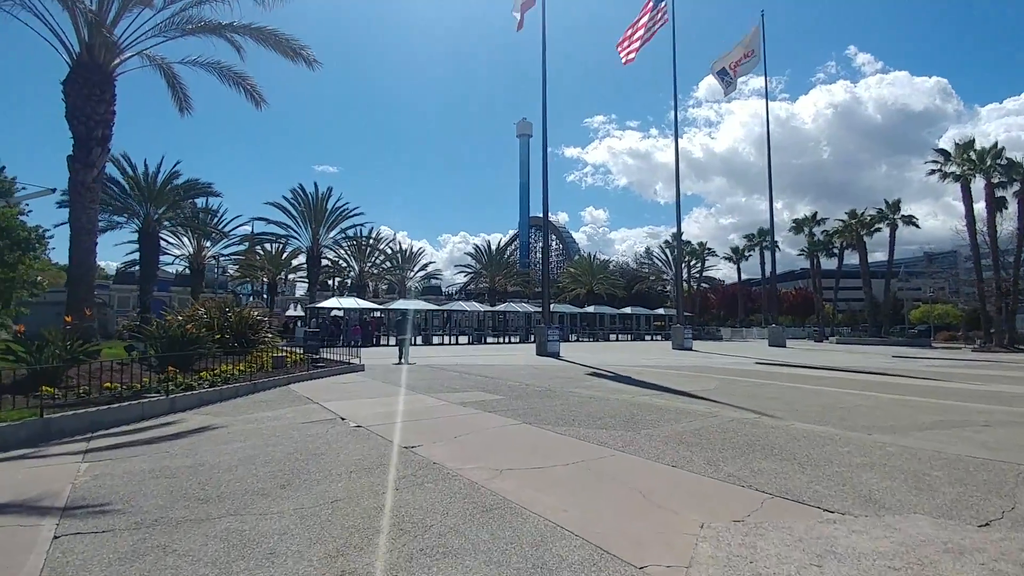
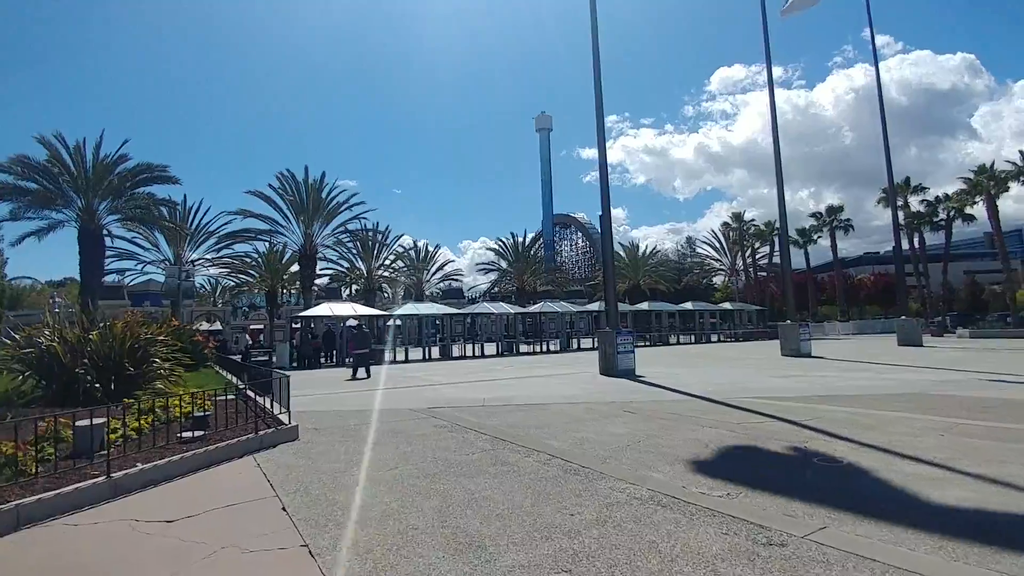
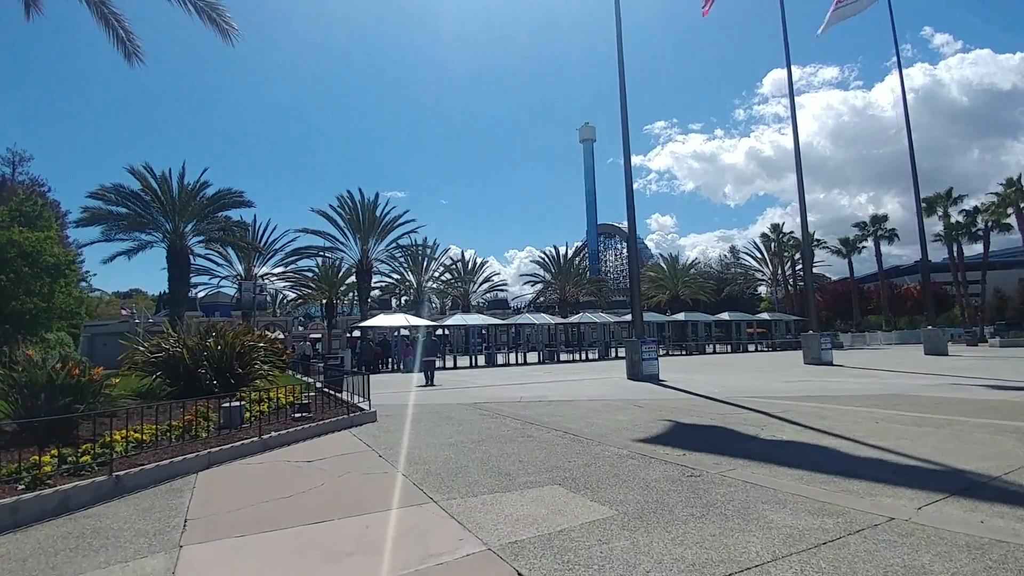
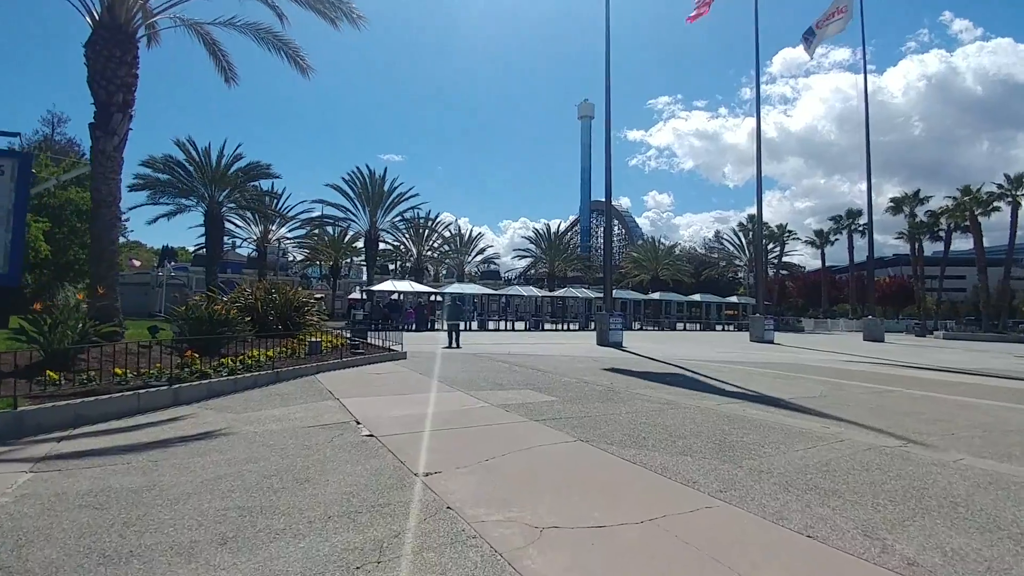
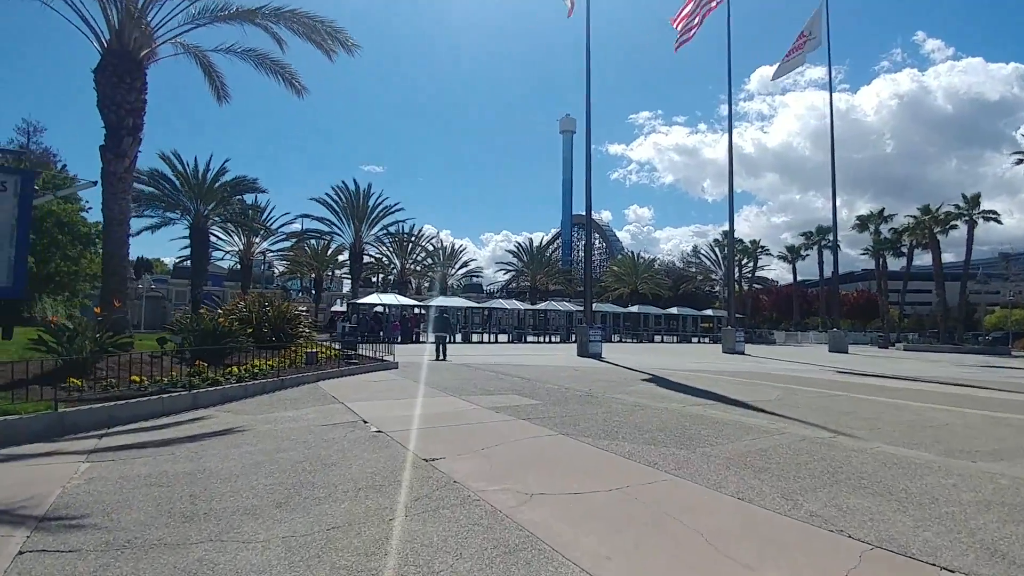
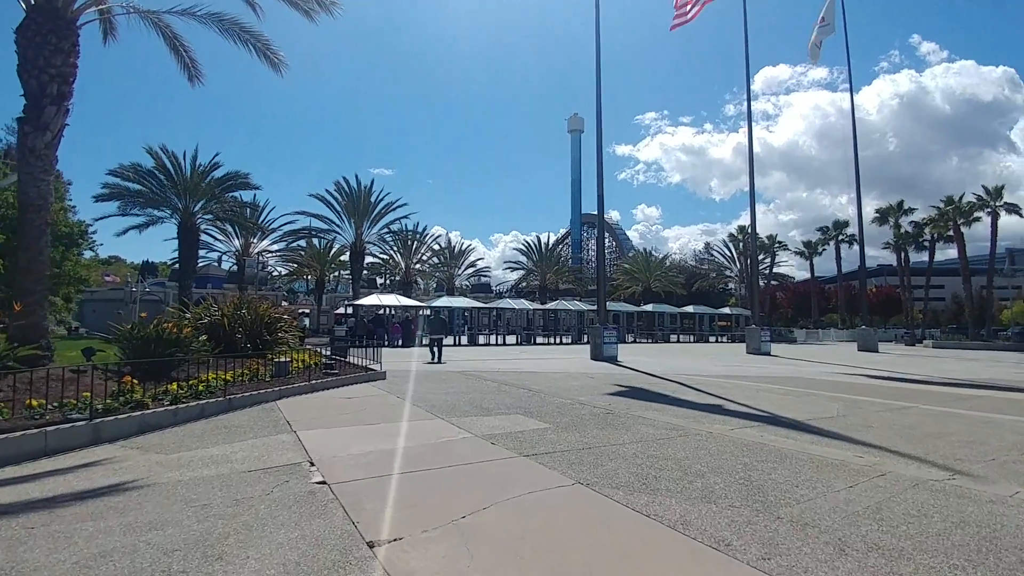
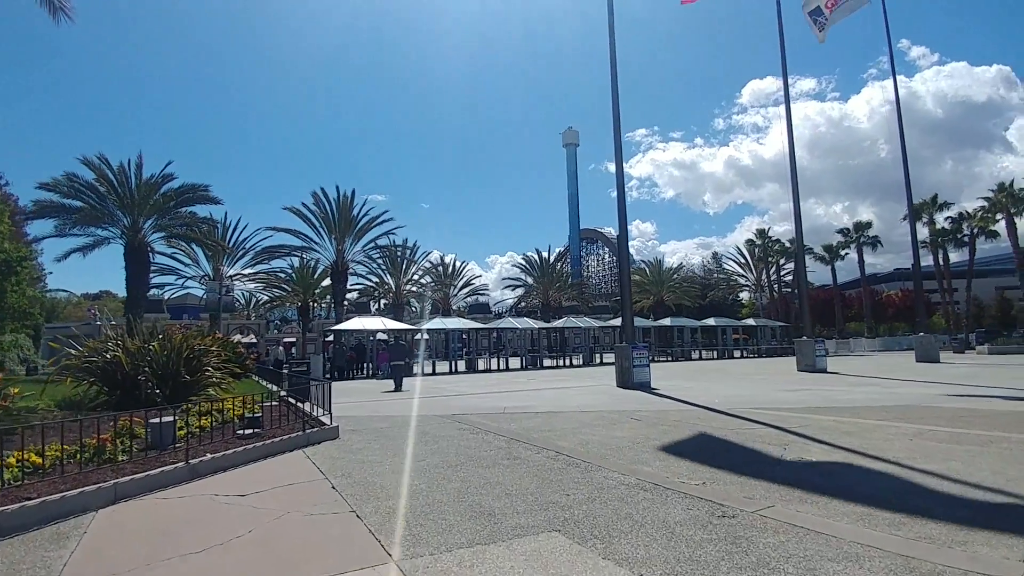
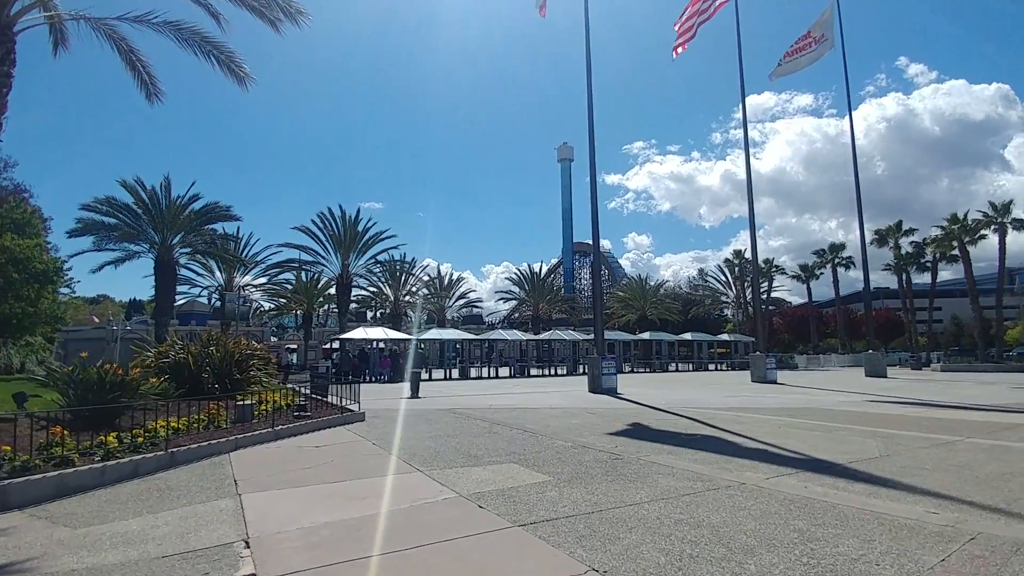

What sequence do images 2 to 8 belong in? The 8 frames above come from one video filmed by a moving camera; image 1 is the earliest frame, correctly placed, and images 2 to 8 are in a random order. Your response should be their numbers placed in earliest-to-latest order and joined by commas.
5, 4, 6, 8, 3, 7, 2
